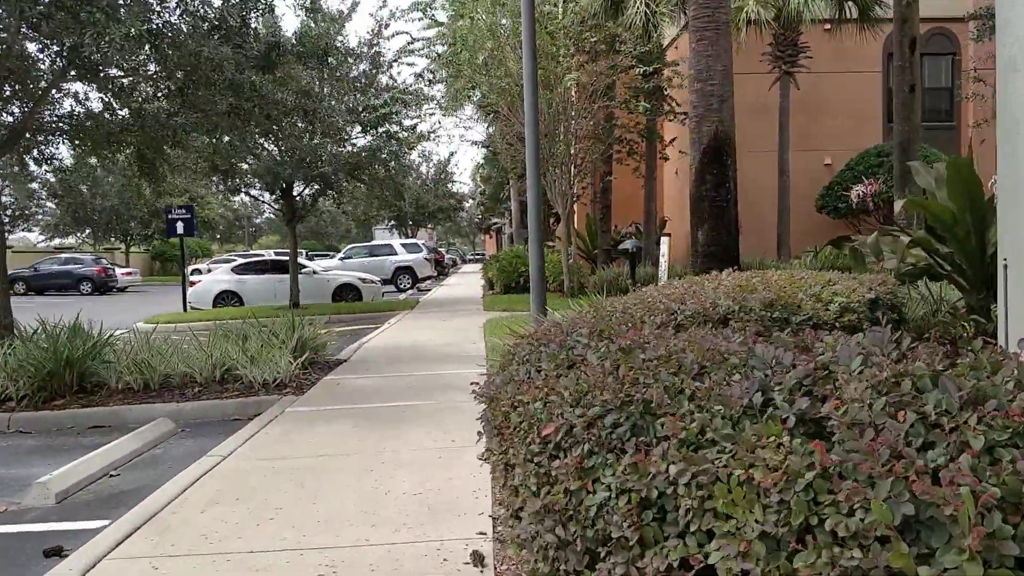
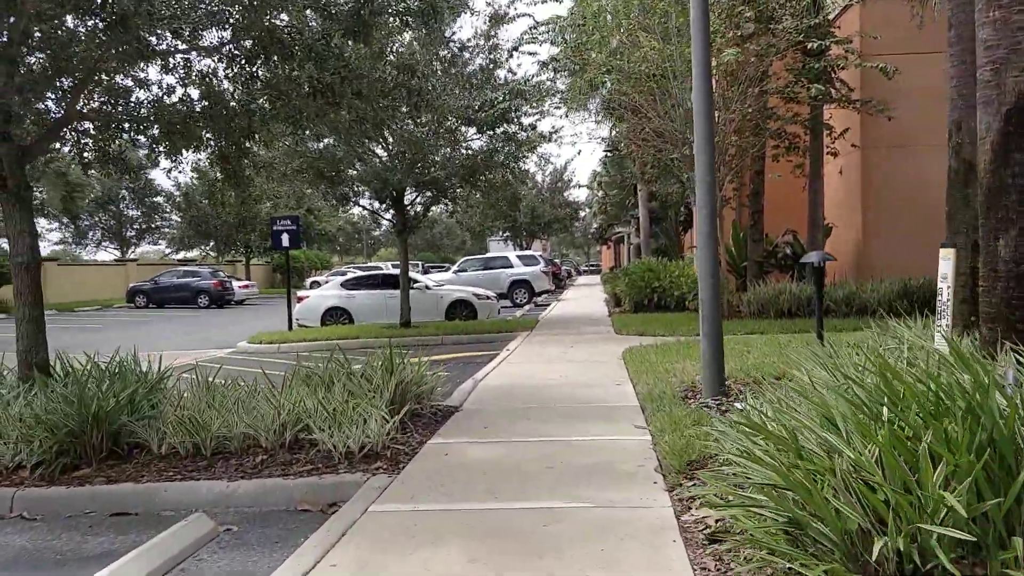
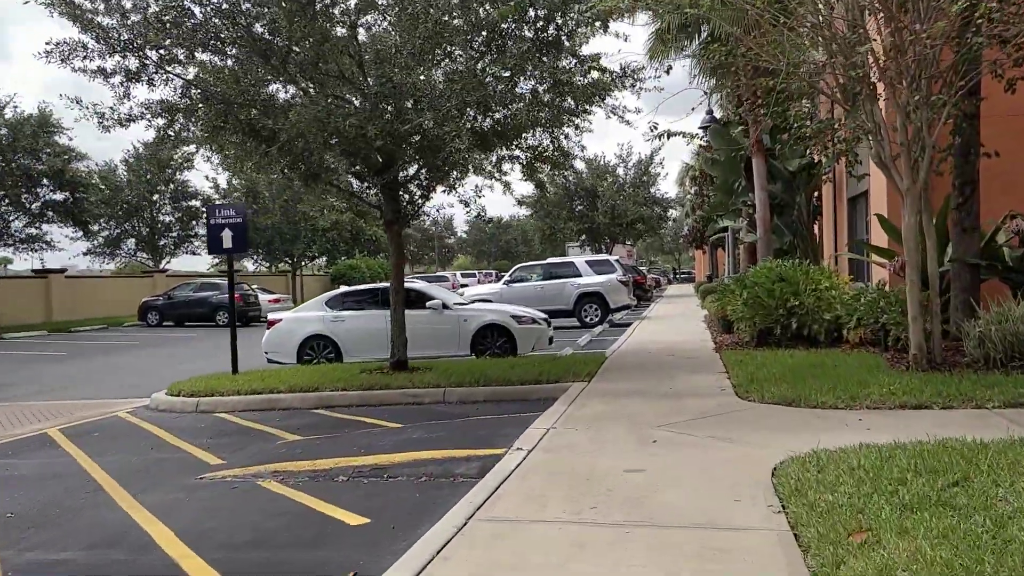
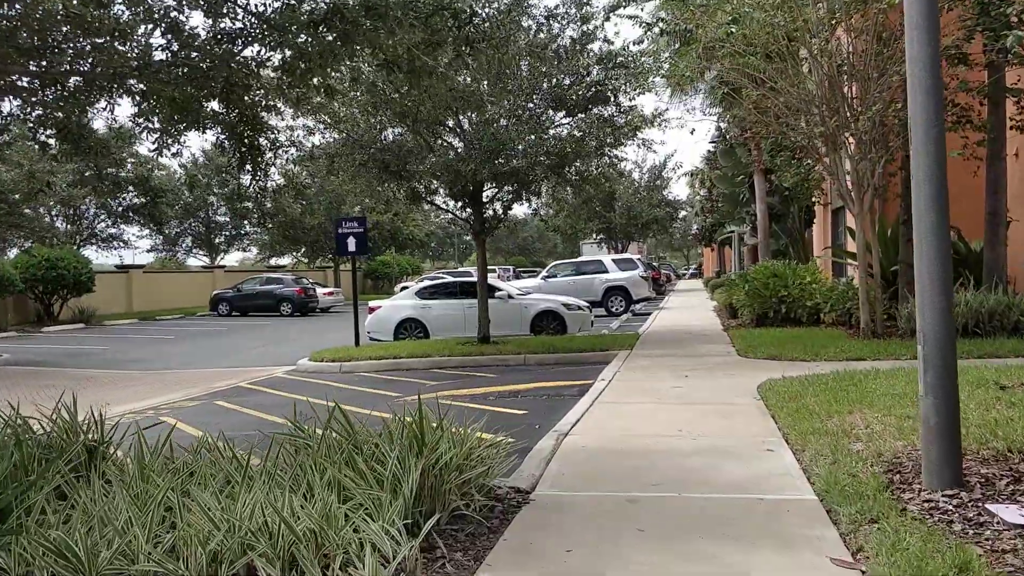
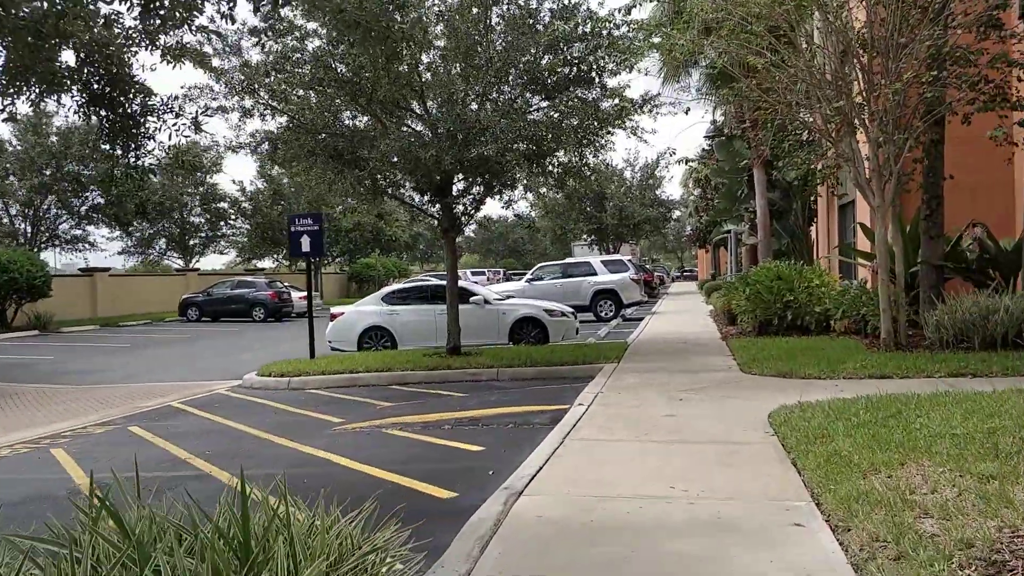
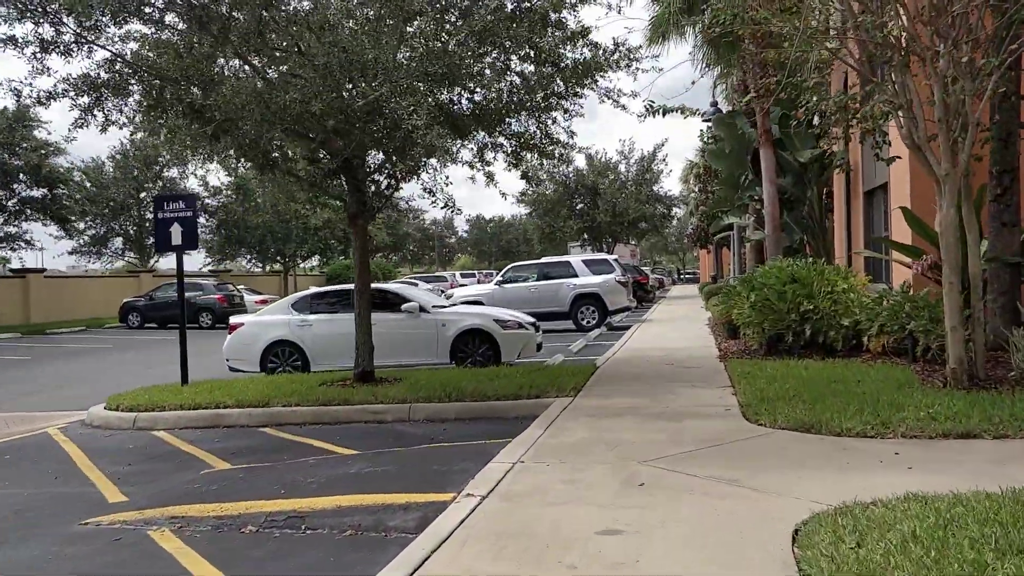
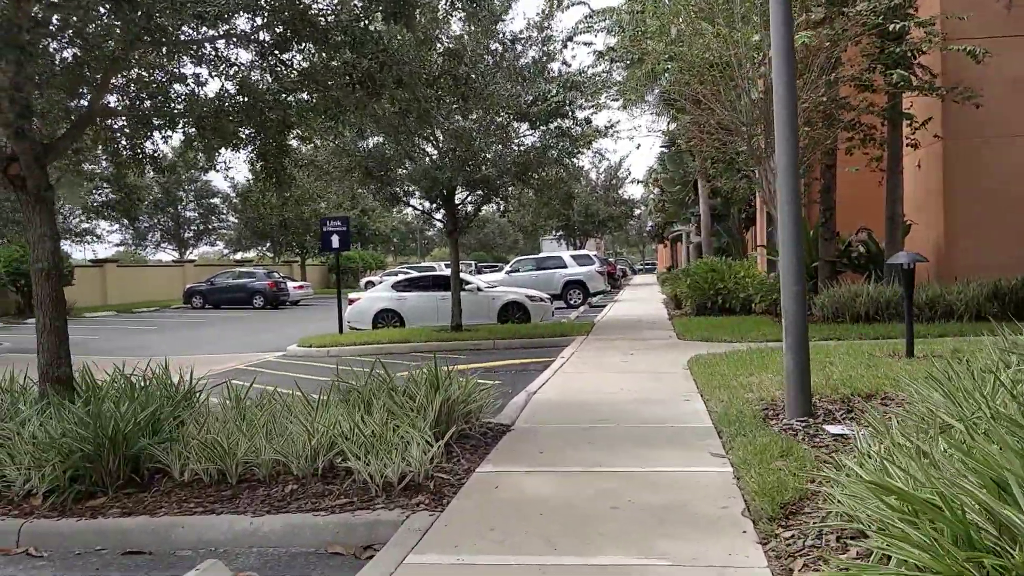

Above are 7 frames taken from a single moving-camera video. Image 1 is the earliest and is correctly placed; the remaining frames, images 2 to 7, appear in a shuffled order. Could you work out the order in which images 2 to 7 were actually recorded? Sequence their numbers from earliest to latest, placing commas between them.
2, 7, 4, 5, 3, 6
